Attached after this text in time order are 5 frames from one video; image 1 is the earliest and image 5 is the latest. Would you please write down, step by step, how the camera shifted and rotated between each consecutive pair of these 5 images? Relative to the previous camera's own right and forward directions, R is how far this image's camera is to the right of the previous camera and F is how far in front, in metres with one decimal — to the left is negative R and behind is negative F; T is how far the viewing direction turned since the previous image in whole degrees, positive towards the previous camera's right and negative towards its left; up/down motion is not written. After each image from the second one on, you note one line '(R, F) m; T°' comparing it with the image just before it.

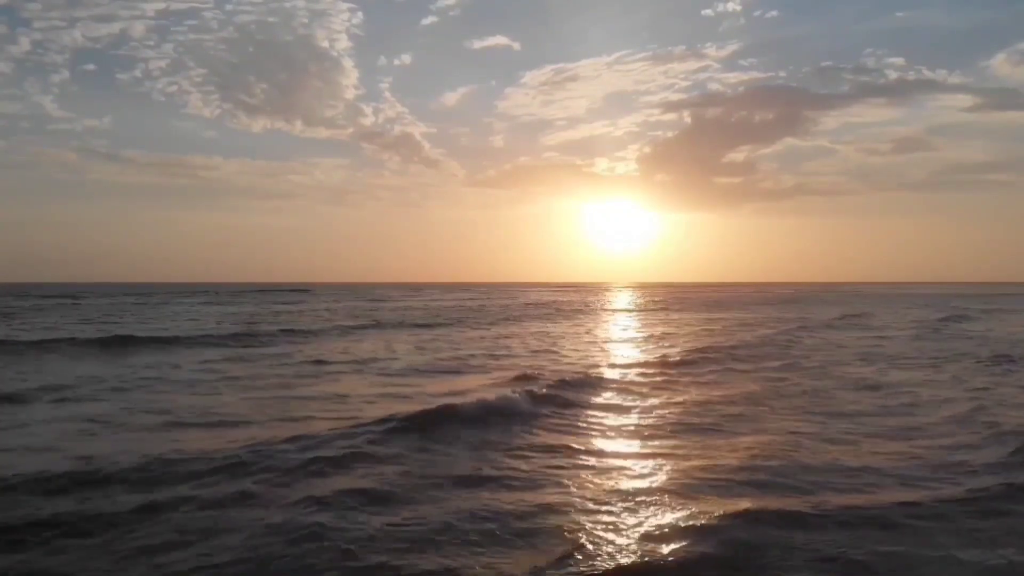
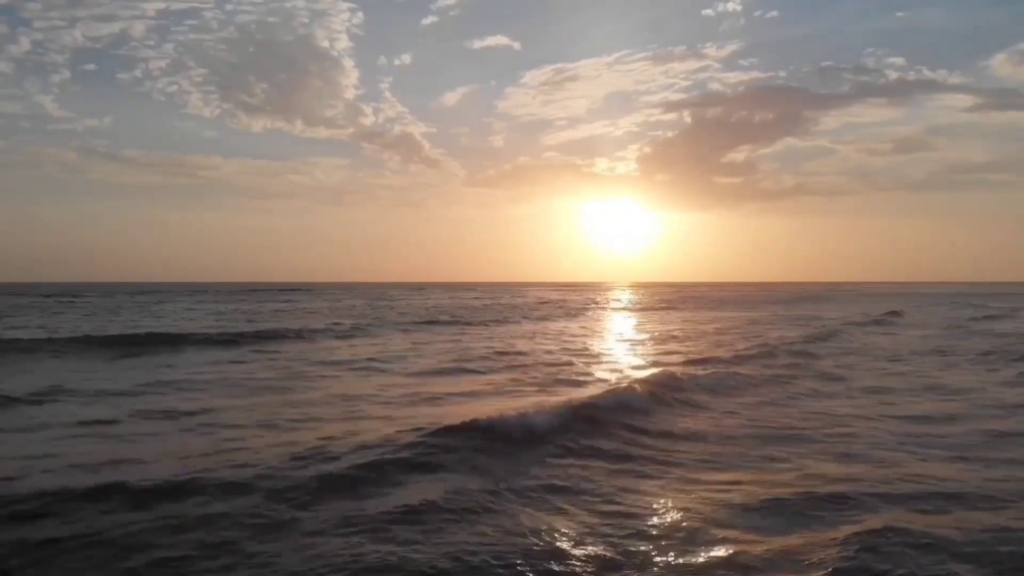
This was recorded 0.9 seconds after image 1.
(-2.3, -0.4) m; 0°
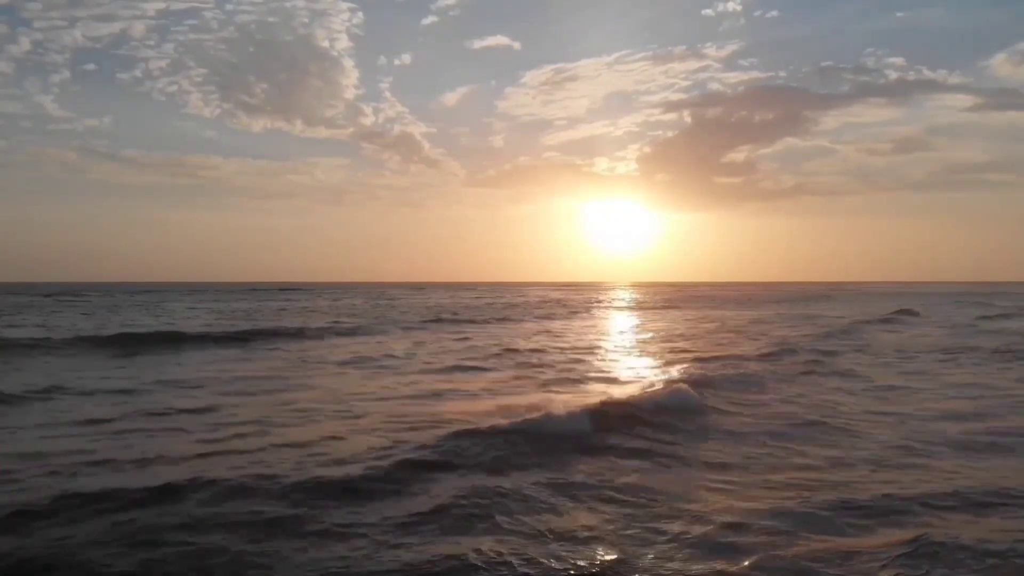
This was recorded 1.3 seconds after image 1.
(-1.8, -3.6) m; 0°
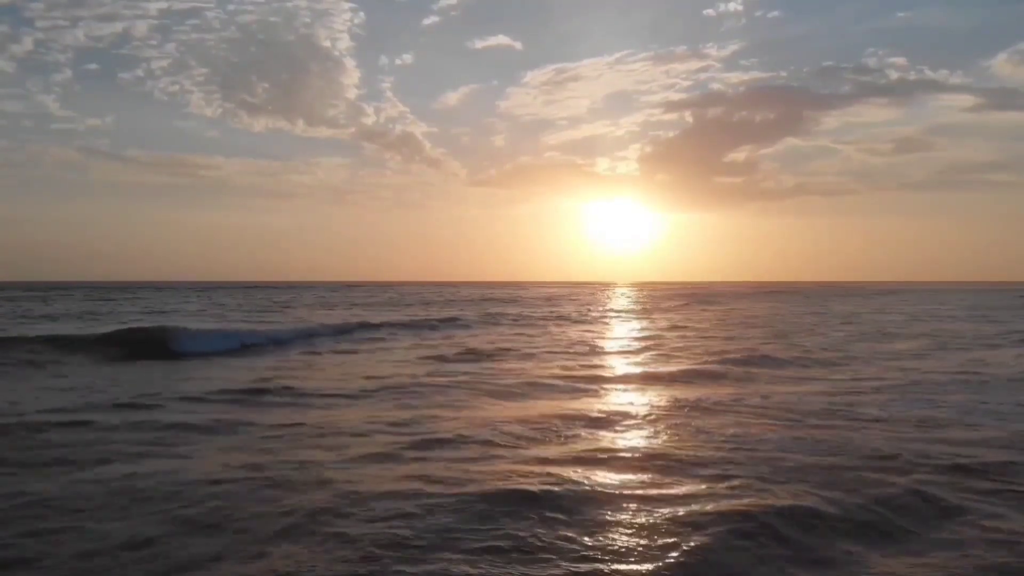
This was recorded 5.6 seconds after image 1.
(-0.2, +0.7) m; 0°
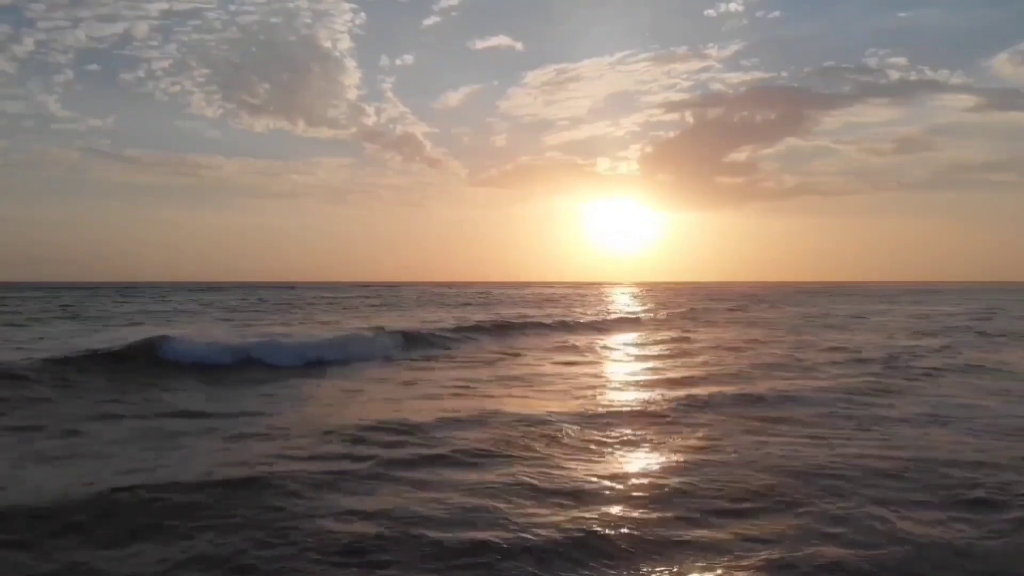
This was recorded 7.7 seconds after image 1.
(-1.2, +1.7) m; 0°
